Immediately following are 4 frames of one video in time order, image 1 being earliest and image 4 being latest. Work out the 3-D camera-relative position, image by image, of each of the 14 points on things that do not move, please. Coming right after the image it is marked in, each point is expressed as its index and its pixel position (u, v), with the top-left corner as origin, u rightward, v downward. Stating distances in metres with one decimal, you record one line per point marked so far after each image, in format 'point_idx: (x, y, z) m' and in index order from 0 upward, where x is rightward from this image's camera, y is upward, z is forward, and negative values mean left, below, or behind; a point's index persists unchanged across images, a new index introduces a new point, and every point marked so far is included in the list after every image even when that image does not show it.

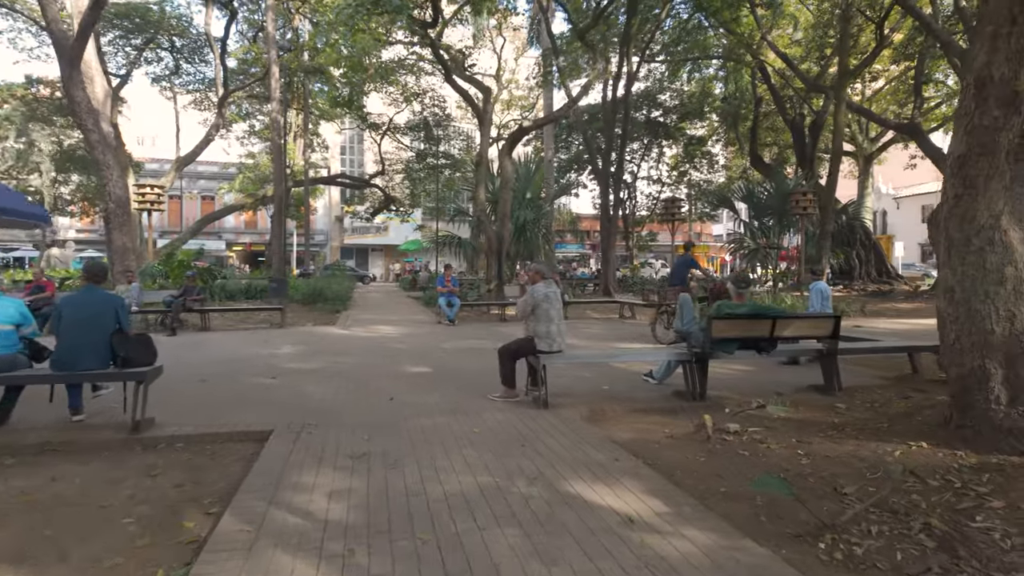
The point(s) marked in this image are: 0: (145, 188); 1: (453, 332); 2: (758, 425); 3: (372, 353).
0: (-12.1, +3.3, +19.4) m
1: (-1.2, -0.9, +11.9) m
2: (+2.0, -1.1, +4.7) m
3: (-2.1, -1.0, +9.0) m
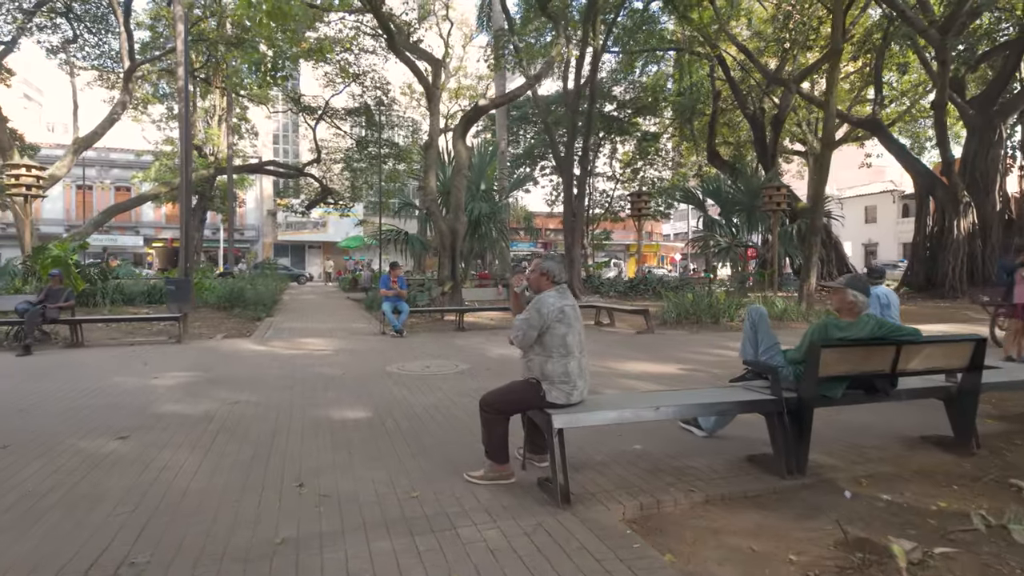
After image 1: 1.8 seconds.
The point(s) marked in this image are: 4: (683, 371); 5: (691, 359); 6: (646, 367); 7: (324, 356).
0: (-13.4, +3.2, +16.1) m
1: (-1.8, -1.0, +9.6) m
2: (+2.0, -1.2, +2.7) m
3: (-2.5, -1.1, +6.5) m
4: (+2.1, -1.1, +7.3) m
5: (+2.5, -1.0, +8.2) m
6: (+1.7, -1.0, +7.5) m
7: (-2.8, -1.0, +8.8) m
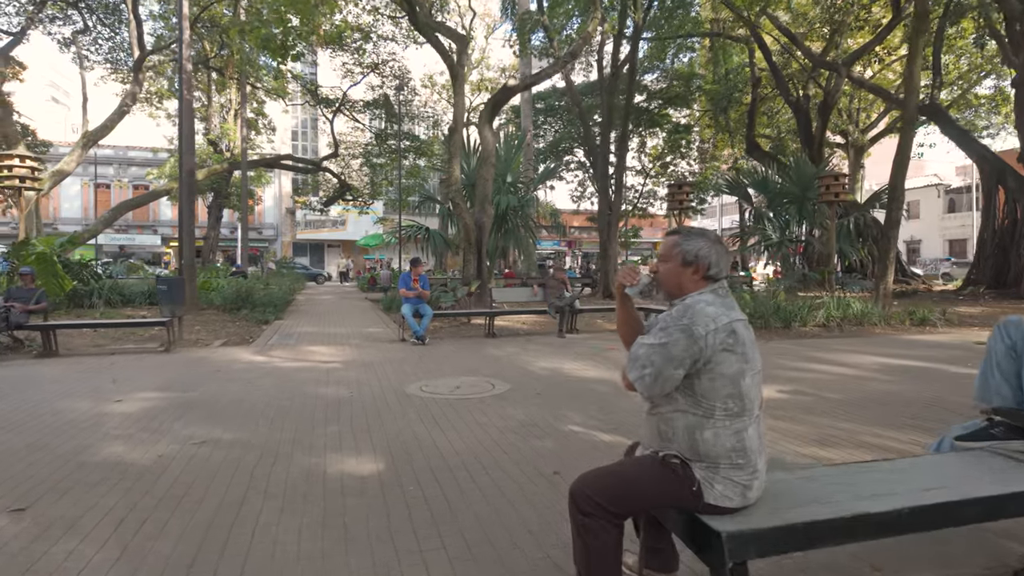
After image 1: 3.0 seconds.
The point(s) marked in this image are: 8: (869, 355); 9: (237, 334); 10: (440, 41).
0: (-12.6, +3.2, +14.9) m
1: (-1.2, -1.0, +8.1) m
2: (+2.4, -1.2, +1.1) m
3: (-2.0, -1.1, +5.1) m
4: (+2.6, -1.1, +5.7) m
5: (+3.0, -1.0, +6.6) m
6: (+2.3, -1.0, +5.9) m
7: (-2.3, -1.0, +7.3) m
8: (+5.0, -0.9, +8.2) m
9: (-5.1, -0.9, +11.0) m
10: (-1.8, +6.3, +15.1) m
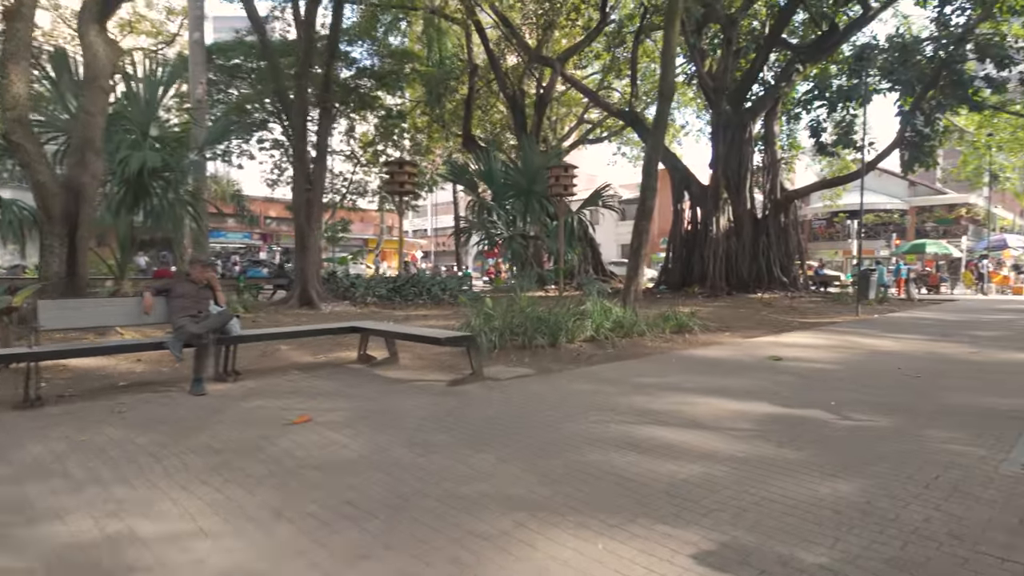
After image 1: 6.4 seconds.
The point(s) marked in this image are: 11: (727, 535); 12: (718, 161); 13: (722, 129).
0: (-17.0, +3.0, +3.3) m
1: (-3.7, -1.1, +2.5) m
2: (+2.7, -1.3, -2.0) m
3: (-3.0, -1.2, -0.5) m
4: (+0.8, -1.1, +2.2) m
5: (+0.8, -1.1, +3.2) m
6: (+0.4, -1.1, +2.2) m
7: (-4.3, -1.1, +1.4) m
8: (+1.8, -1.0, +5.6) m
9: (-8.5, -1.0, +3.3) m
10: (-7.5, +6.2, +8.4) m
11: (+1.0, -1.1, +2.7) m
12: (+6.5, +4.1, +18.7) m
13: (+6.7, +5.1, +18.7) m
